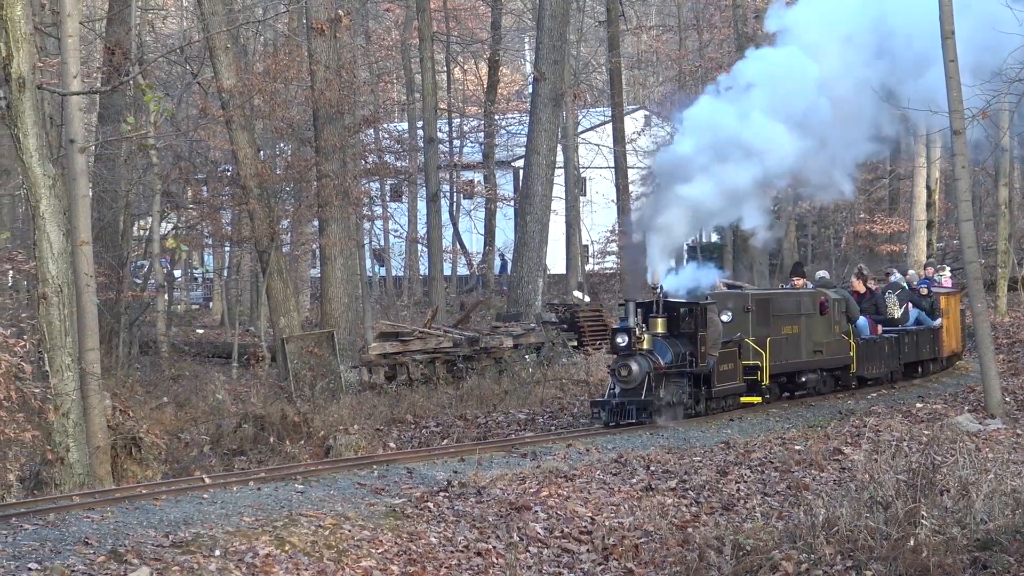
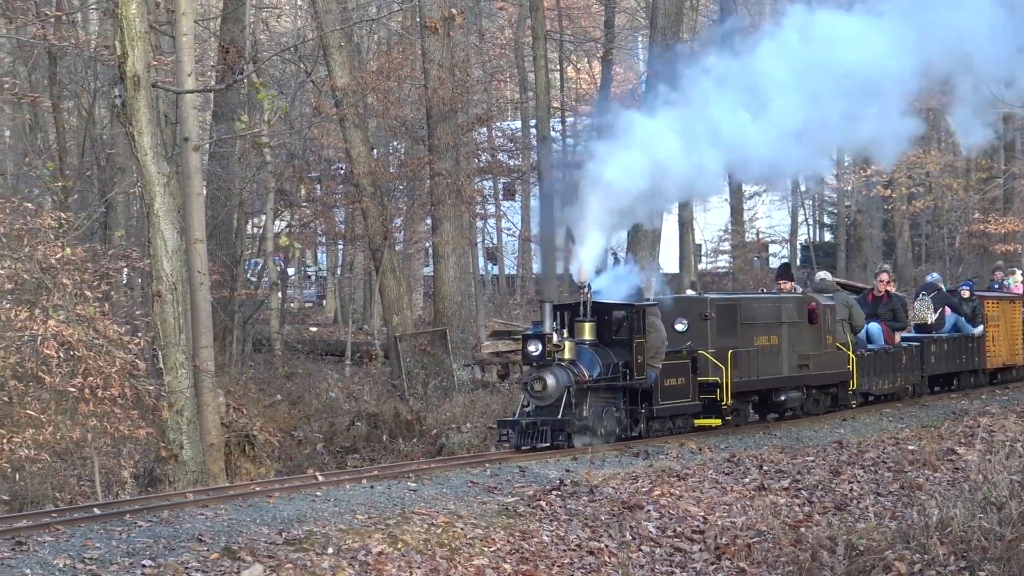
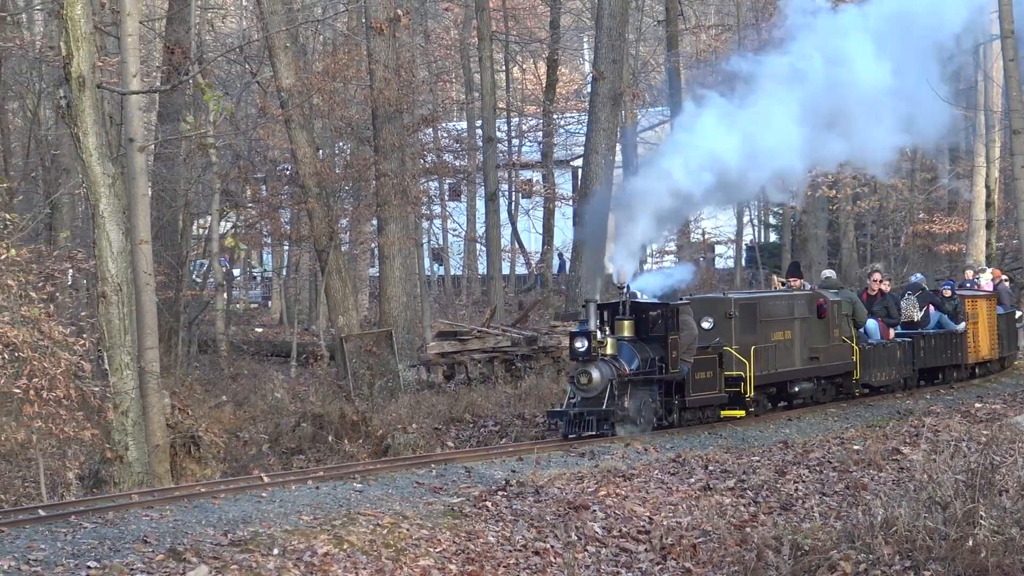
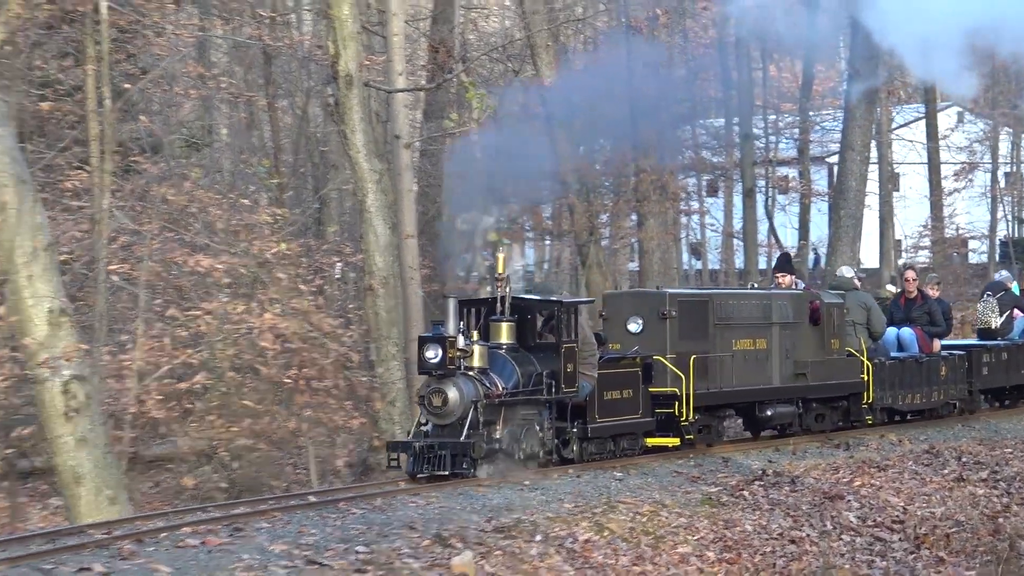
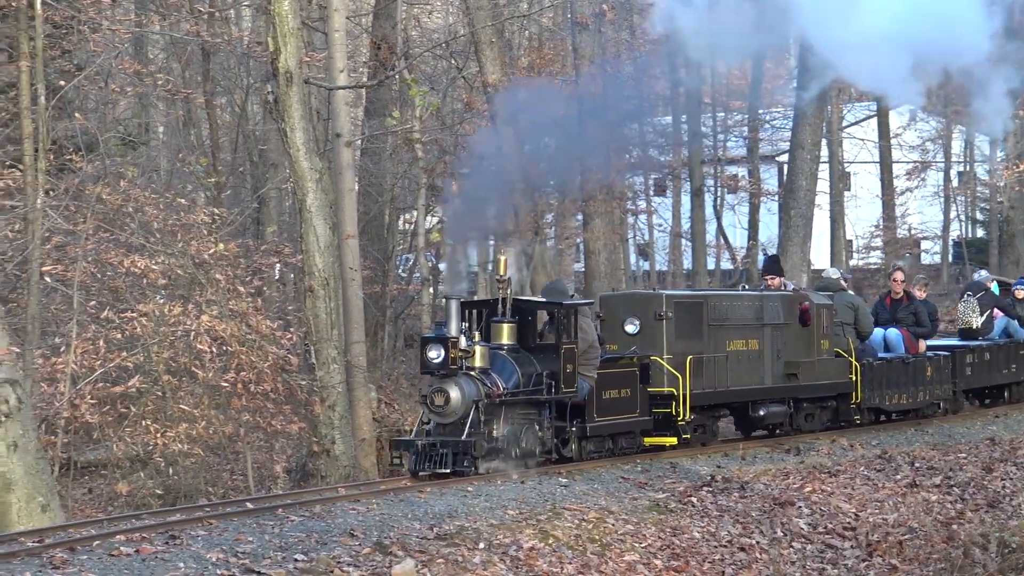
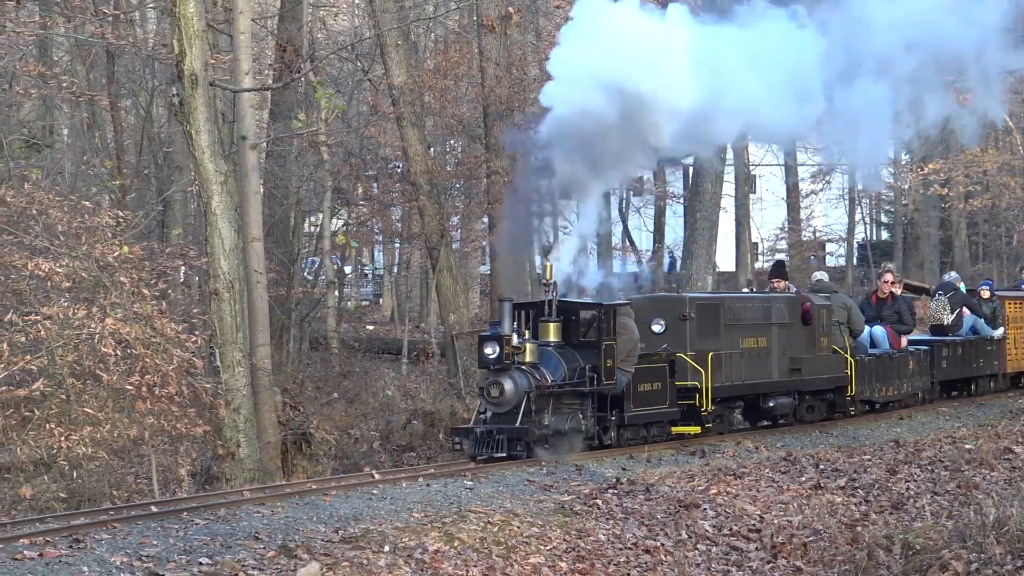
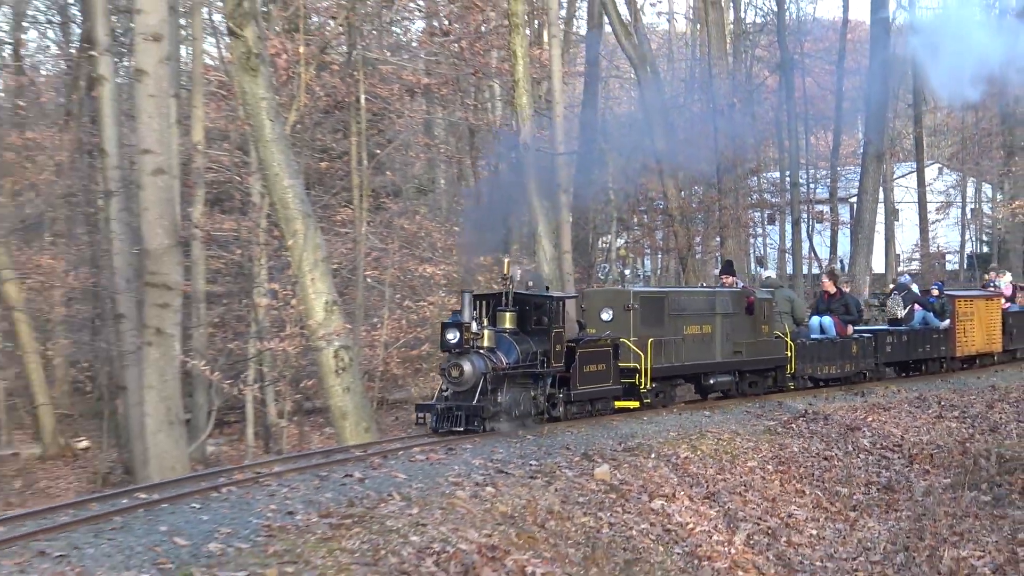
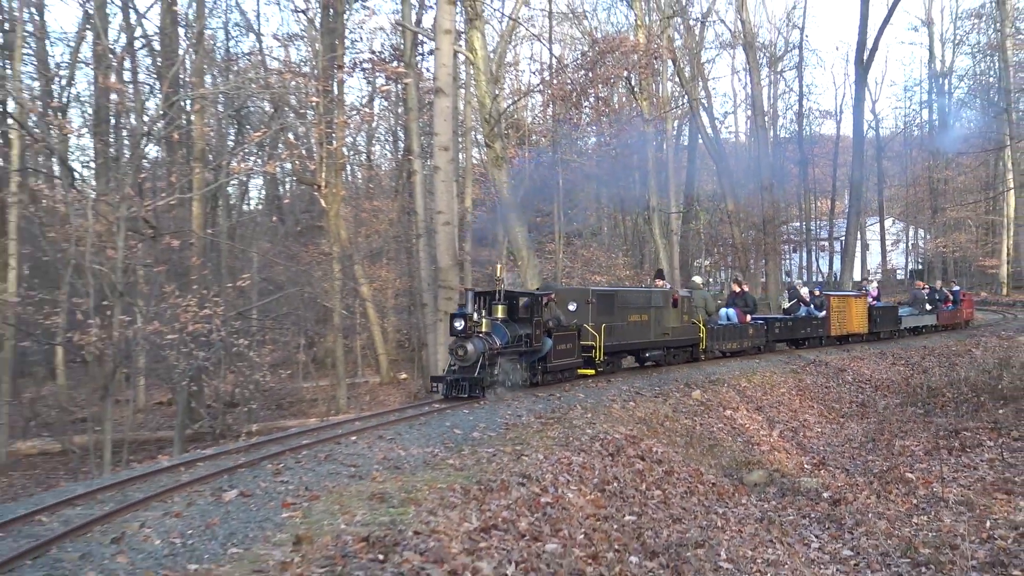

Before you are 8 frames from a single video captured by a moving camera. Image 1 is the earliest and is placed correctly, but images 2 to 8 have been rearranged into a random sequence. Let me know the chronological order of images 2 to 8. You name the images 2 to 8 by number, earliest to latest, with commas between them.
3, 2, 6, 5, 4, 7, 8
